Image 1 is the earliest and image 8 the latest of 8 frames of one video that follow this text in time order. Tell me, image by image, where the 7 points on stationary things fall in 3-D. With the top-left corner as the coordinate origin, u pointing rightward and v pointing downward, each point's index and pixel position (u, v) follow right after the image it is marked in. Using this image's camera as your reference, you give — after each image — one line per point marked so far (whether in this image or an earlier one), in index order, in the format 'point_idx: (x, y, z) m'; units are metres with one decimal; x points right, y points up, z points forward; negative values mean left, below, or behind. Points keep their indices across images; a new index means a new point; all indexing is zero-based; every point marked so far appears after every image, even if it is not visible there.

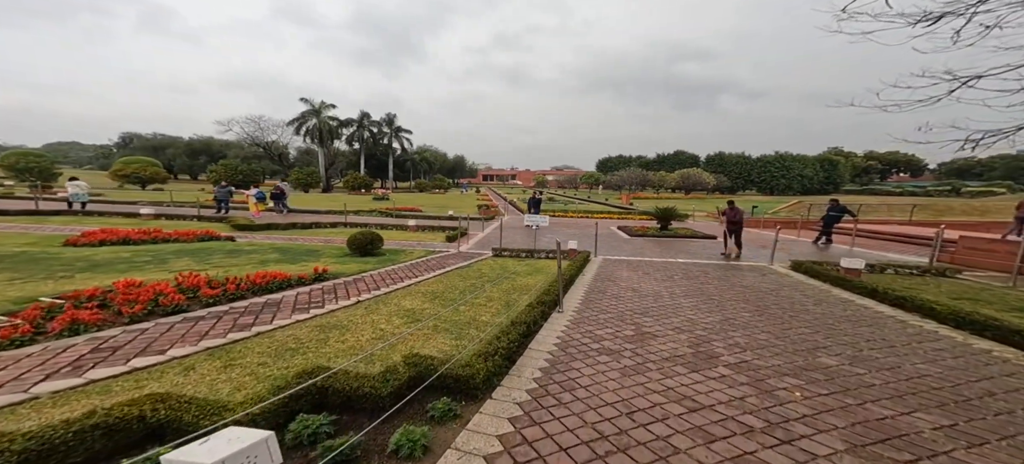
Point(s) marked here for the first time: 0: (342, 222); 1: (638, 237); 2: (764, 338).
0: (-6.7, +0.2, +15.4) m
1: (+4.6, -0.2, +14.8) m
2: (+2.9, -1.2, +4.5) m
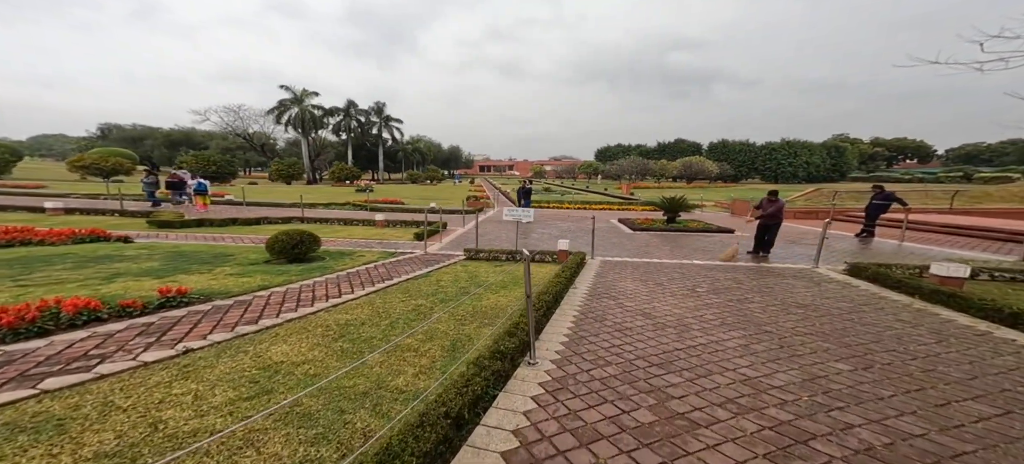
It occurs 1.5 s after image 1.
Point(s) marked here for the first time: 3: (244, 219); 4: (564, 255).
0: (-7.2, +0.4, +13.1) m
1: (+4.0, 0.0, +12.6) m
2: (+2.3, -1.2, +2.3) m
3: (-8.4, +0.4, +12.5) m
4: (+1.1, -0.6, +8.5) m
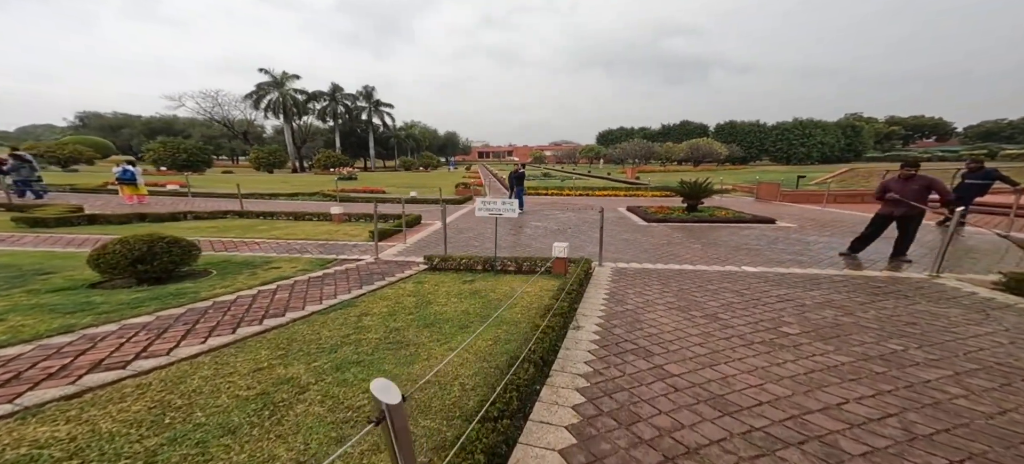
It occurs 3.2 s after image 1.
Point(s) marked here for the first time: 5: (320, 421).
0: (-7.6, +0.4, +10.6) m
1: (+3.7, +0.3, +10.1) m
2: (+2.0, -1.3, -0.2) m
3: (-8.7, +0.4, +10.0) m
4: (+0.7, -0.5, +6.0) m
5: (-1.2, -1.1, +2.4) m
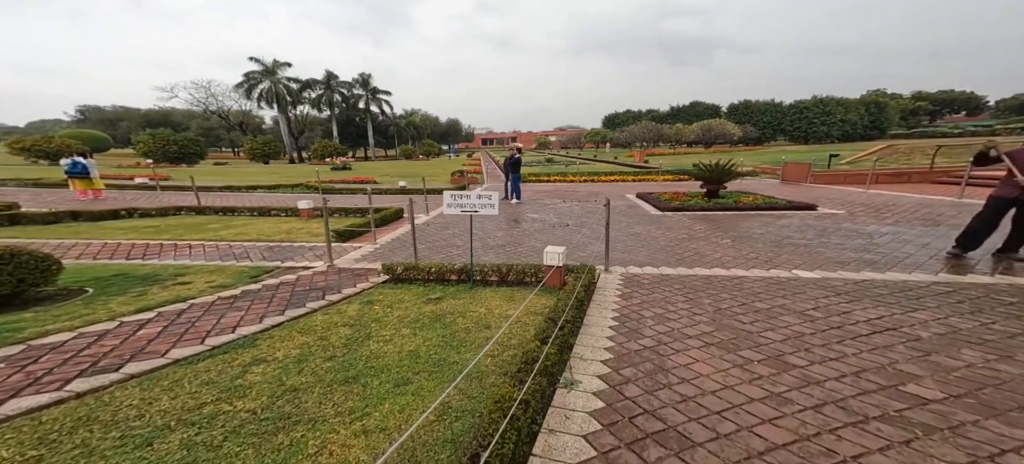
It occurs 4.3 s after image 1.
0: (-7.8, +0.5, +9.3) m
1: (+3.5, +0.5, +8.6) m
2: (+1.6, -1.5, -1.6) m
3: (-8.9, +0.4, +8.7) m
4: (+0.5, -0.5, +4.6) m
5: (-1.5, -1.2, +1.1) m
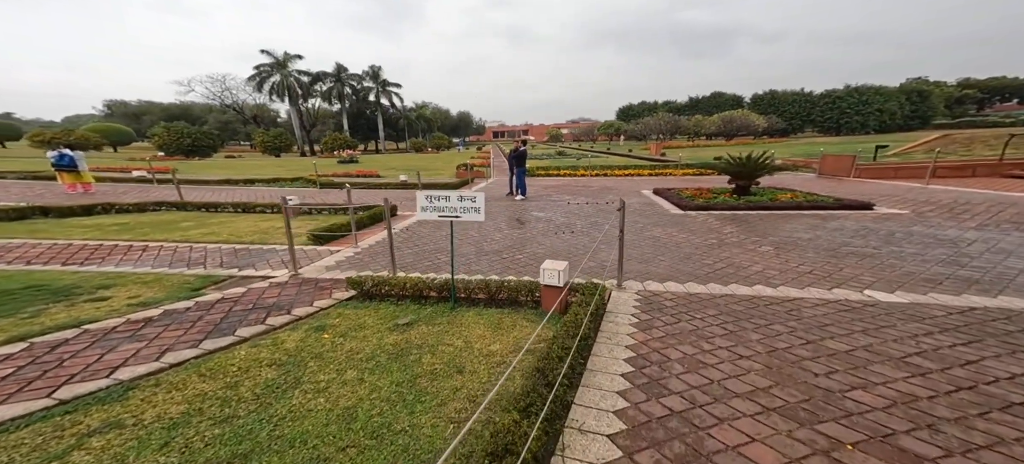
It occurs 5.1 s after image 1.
0: (-7.7, +0.5, +8.7) m
1: (+3.5, +0.4, +7.5) m
2: (+1.3, -1.6, -2.6) m
3: (-8.9, +0.5, +8.1) m
4: (+0.3, -0.6, +3.6) m
5: (-1.8, -1.3, +0.2) m
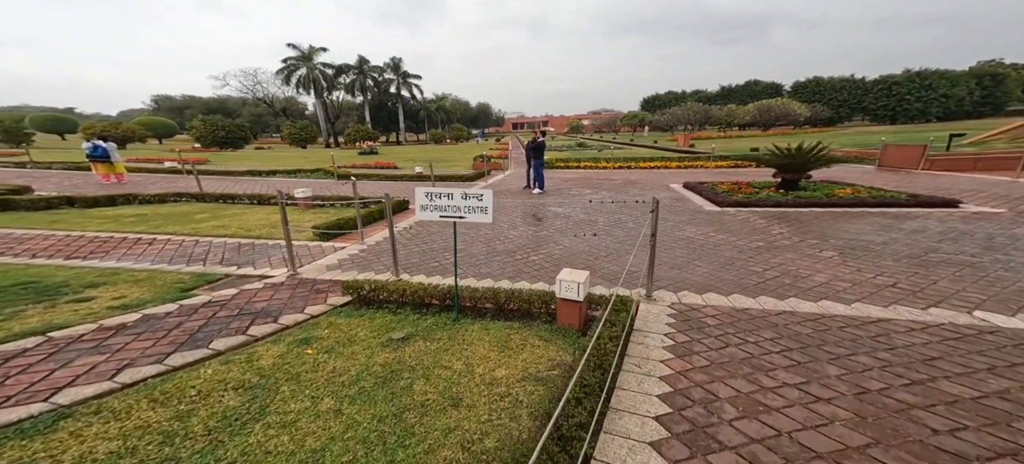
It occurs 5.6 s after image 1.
0: (-7.2, +0.7, +8.6) m
1: (+3.9, +0.4, +6.7) m
2: (+0.9, -1.8, -3.1) m
3: (-8.4, +0.7, +8.1) m
4: (+0.4, -0.6, +3.1) m
5: (-1.9, -1.4, -0.2) m
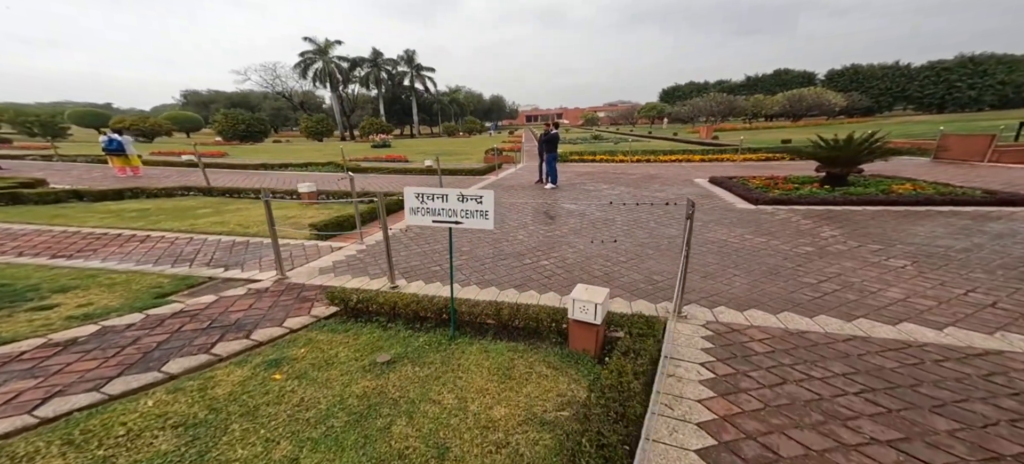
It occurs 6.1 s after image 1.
0: (-6.9, +0.8, +8.5) m
1: (+4.1, +0.4, +6.0) m
2: (+0.7, -1.9, -3.6) m
3: (-8.2, +0.8, +8.0) m
4: (+0.5, -0.7, +2.6) m
5: (-2.0, -1.4, -0.5) m
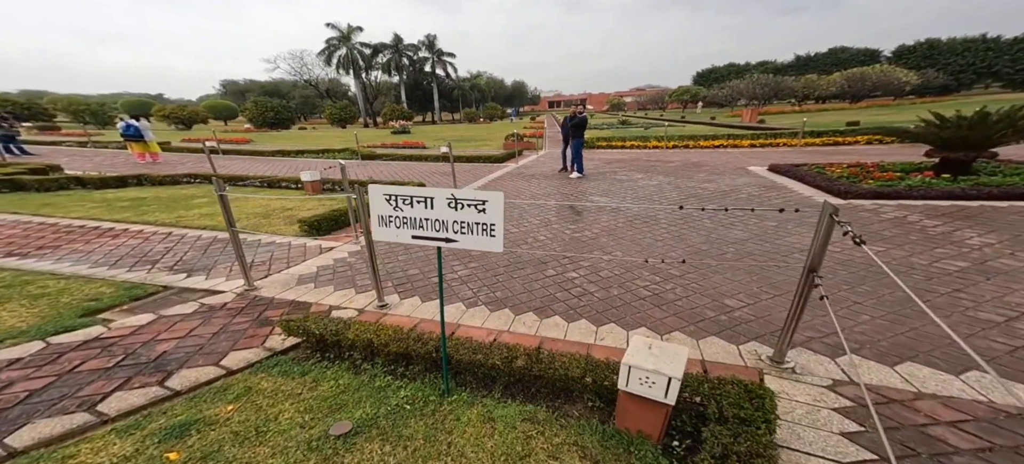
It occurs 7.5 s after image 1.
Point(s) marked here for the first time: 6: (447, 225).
0: (-6.4, +1.0, +7.9) m
1: (+4.4, +0.4, +4.8) m
2: (+0.3, -2.2, -4.5) m
3: (-7.7, +1.0, +7.6) m
4: (+0.5, -0.7, +1.6) m
5: (-2.2, -1.6, -1.3) m
6: (-0.3, +0.1, +1.8) m
